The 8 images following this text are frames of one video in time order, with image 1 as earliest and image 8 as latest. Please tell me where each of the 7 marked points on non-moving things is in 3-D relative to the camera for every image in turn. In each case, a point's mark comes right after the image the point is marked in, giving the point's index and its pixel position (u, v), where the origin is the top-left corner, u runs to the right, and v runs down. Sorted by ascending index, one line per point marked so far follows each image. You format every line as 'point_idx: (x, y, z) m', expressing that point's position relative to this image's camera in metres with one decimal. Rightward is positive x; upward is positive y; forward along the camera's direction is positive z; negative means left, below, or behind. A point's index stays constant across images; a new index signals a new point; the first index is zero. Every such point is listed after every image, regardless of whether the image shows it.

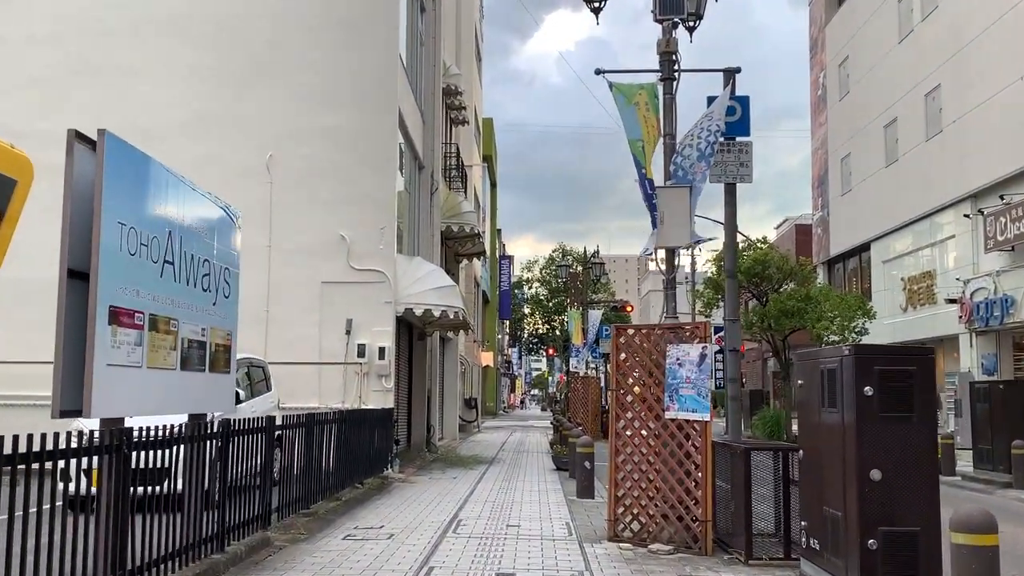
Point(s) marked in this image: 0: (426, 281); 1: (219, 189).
0: (-1.5, +0.1, +16.1) m
1: (-5.1, +1.7, +15.8) m
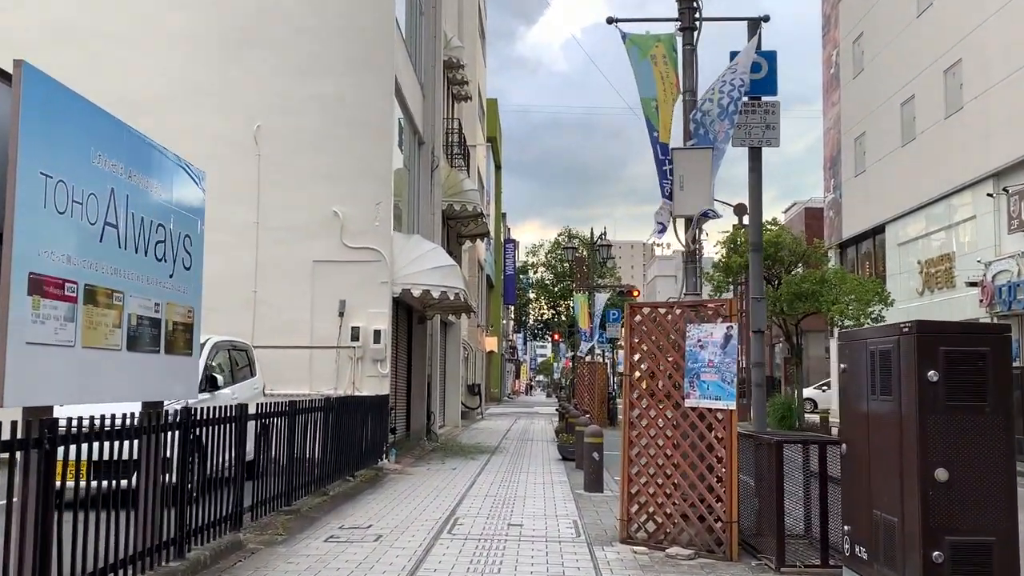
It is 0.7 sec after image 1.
0: (-1.4, +0.4, +15.2) m
1: (-5.0, +2.0, +14.9) m
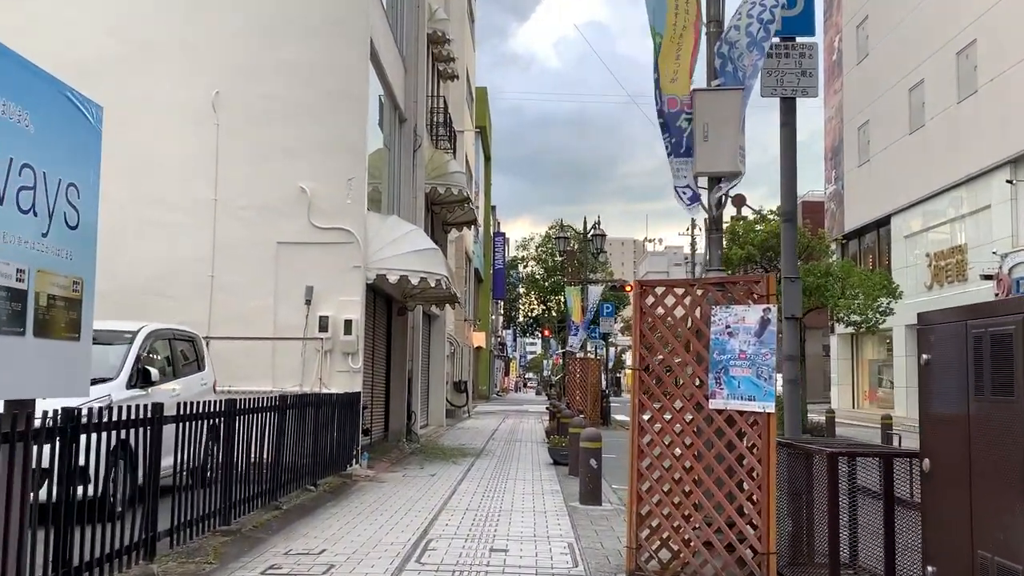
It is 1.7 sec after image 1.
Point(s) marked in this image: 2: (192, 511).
0: (-1.6, +0.7, +13.7) m
1: (-5.2, +2.3, +13.4) m
2: (-2.5, -1.7, +7.1) m
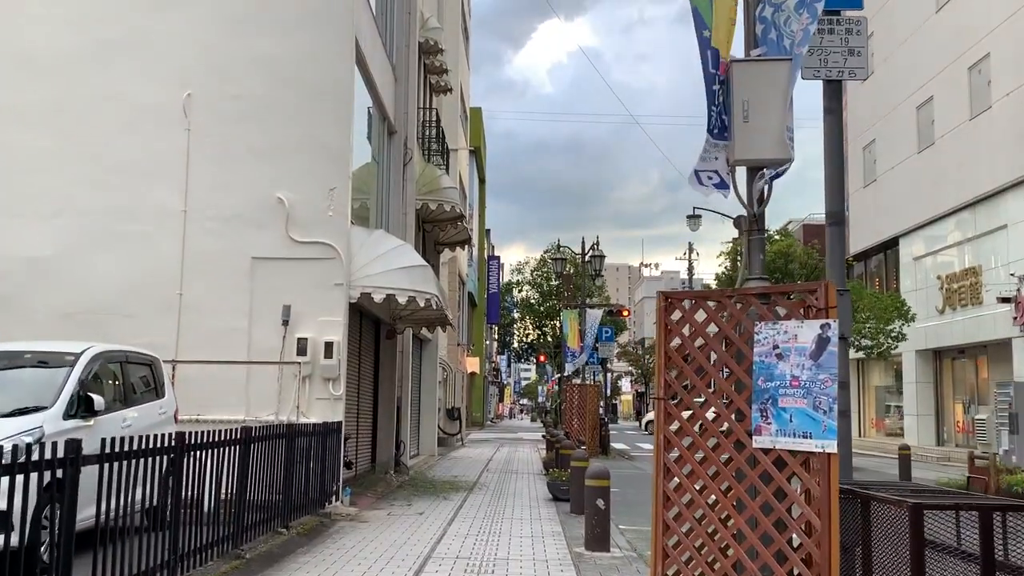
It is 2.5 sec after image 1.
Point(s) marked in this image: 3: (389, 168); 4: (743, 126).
0: (-1.7, +0.4, +12.6) m
1: (-5.2, +2.0, +12.3) m
2: (-2.5, -1.8, +6.0) m
3: (-2.4, +2.3, +17.6) m
4: (+1.3, +0.9, +5.1) m
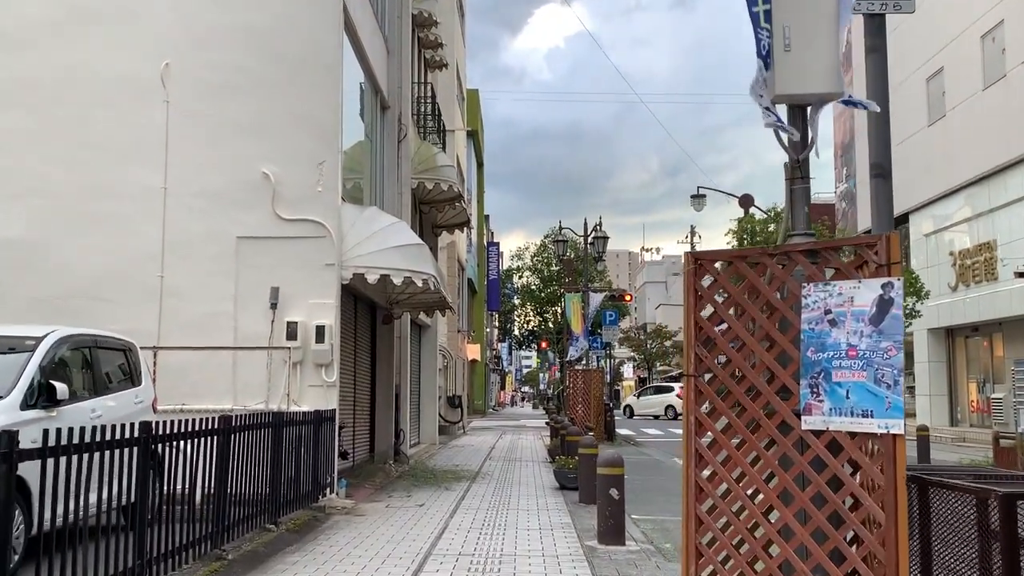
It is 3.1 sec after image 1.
0: (-1.6, +0.6, +11.9) m
1: (-5.2, +2.2, +11.6) m
2: (-2.4, -1.6, +5.3) m
3: (-2.4, +2.6, +16.8) m
4: (+1.3, +1.1, +4.4) m
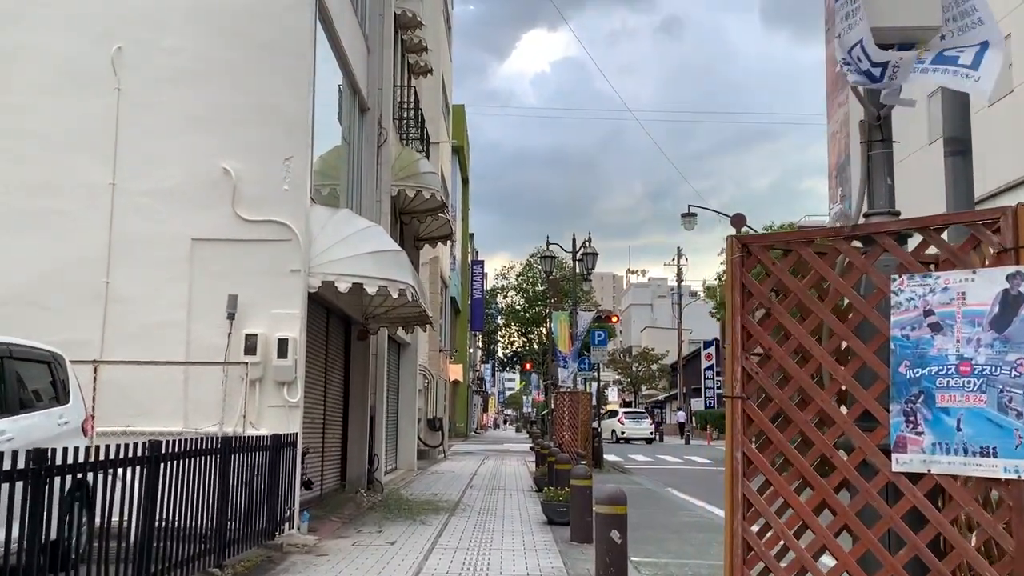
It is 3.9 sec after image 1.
0: (-1.8, +0.5, +10.8) m
1: (-5.4, +2.2, +10.5) m
2: (-2.5, -1.6, +4.1) m
3: (-2.6, +2.4, +15.7) m
4: (+1.3, +1.1, +3.4) m
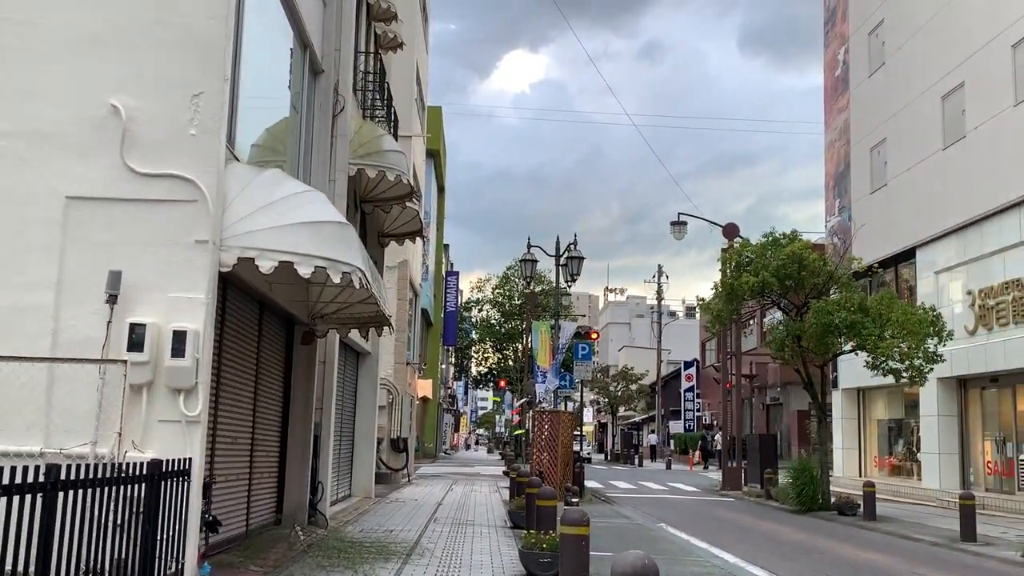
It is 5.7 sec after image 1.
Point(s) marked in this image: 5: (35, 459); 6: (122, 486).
0: (-2.0, +0.7, +8.3) m
1: (-5.5, +2.4, +7.9) m
2: (-2.6, -1.3, +1.6) m
3: (-2.9, +2.5, +13.3) m
4: (+1.3, +1.4, +1.0) m
5: (-3.8, -1.3, +7.2) m
6: (-2.6, -1.3, +6.3) m
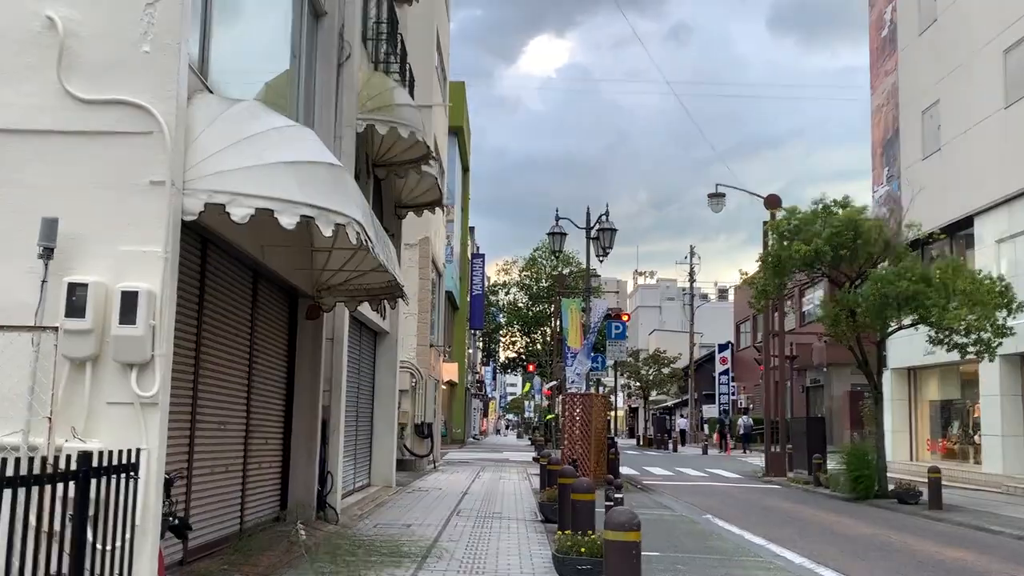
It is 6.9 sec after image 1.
0: (-1.8, +1.0, +6.9) m
1: (-5.4, +2.7, +6.6) m
2: (-2.6, -1.0, +0.2) m
3: (-2.6, +2.9, +11.8) m
4: (+1.3, +1.7, -0.6) m
5: (-3.6, -1.0, +5.9) m
6: (-2.4, -1.0, +4.9) m
